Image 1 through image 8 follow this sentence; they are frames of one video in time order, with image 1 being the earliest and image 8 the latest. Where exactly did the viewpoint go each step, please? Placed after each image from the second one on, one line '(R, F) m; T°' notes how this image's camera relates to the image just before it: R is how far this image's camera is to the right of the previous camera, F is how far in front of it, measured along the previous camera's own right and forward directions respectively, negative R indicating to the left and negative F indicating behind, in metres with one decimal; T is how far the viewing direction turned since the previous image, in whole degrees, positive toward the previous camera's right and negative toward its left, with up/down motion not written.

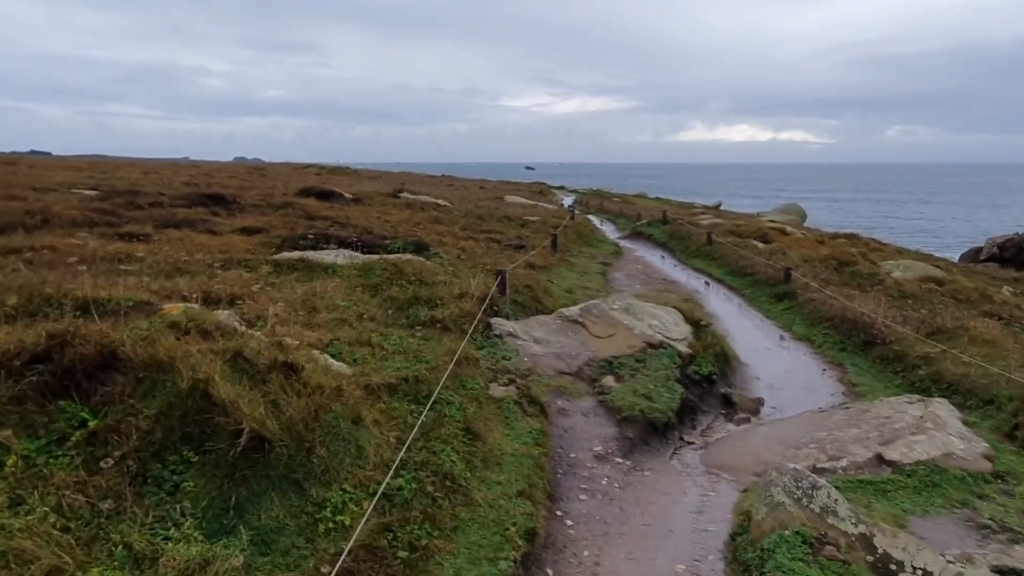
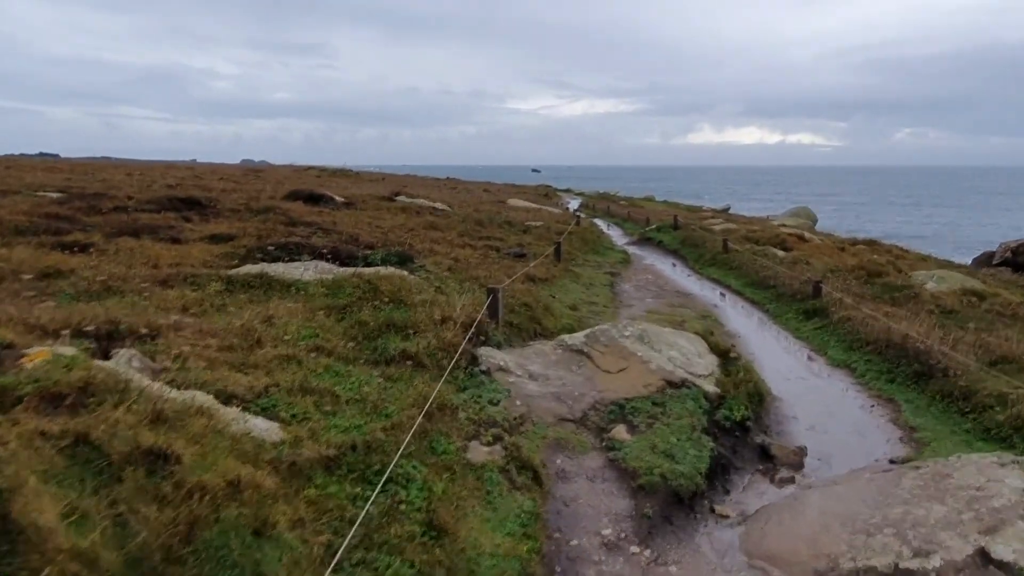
(+0.2, +2.1) m; 0°
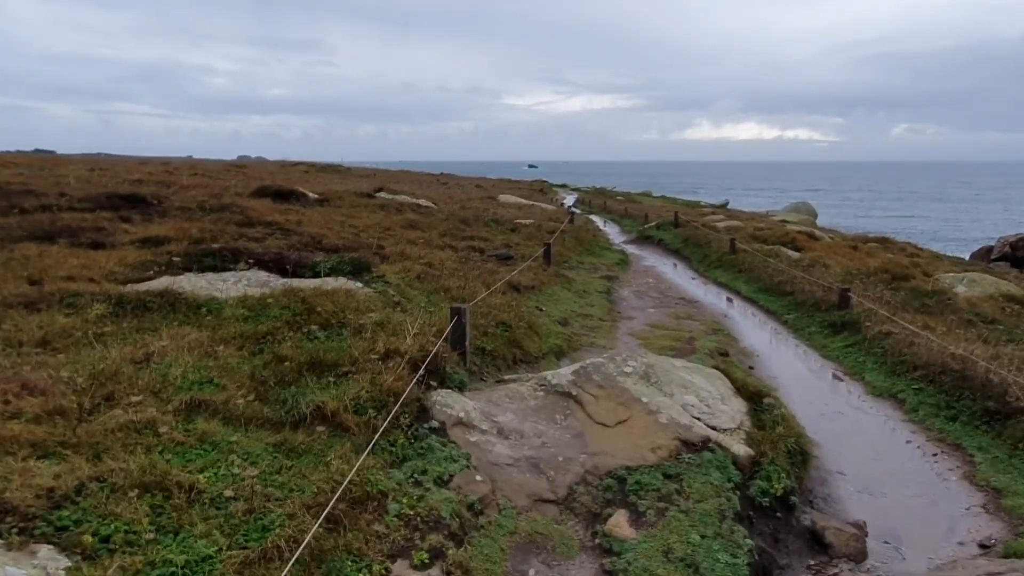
(+0.4, +2.6) m; 0°
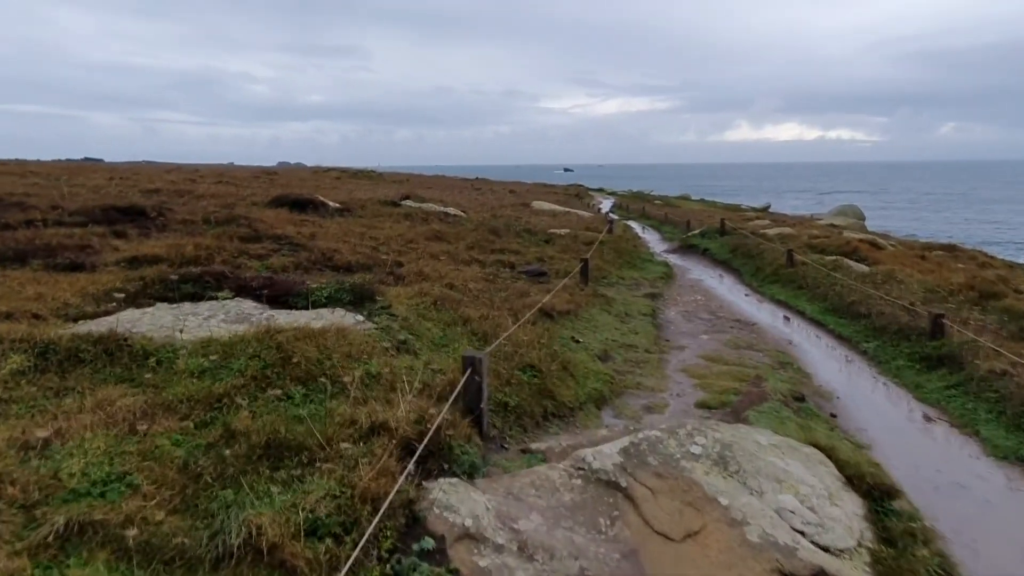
(+0.1, +2.2) m; -3°
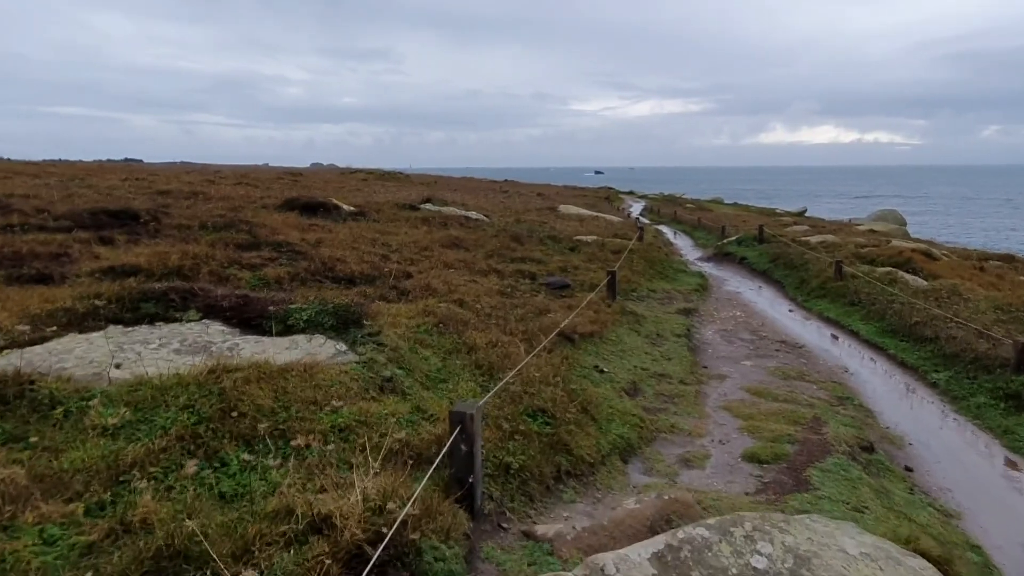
(+0.2, +1.7) m; -2°
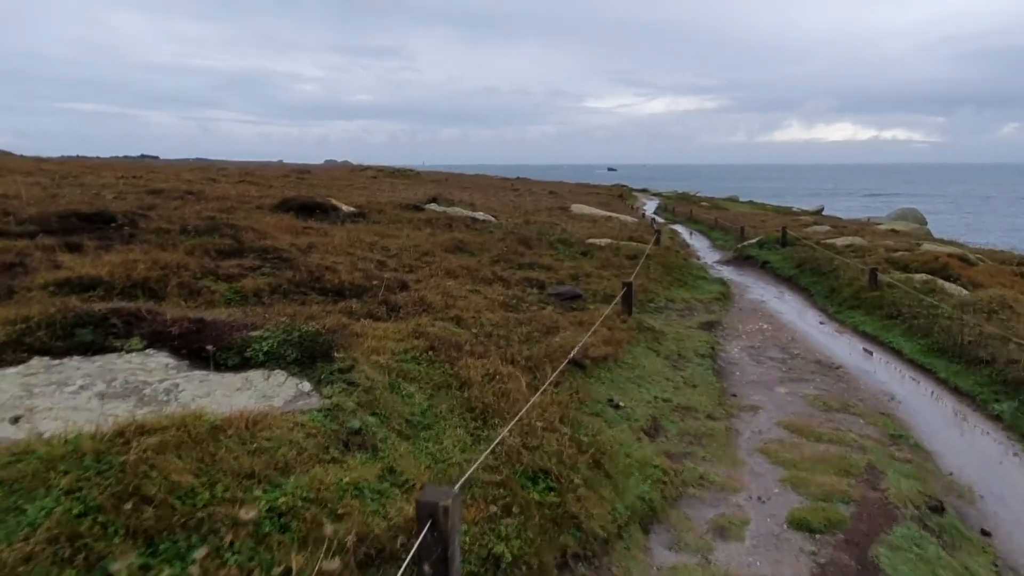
(+0.1, +1.5) m; -1°
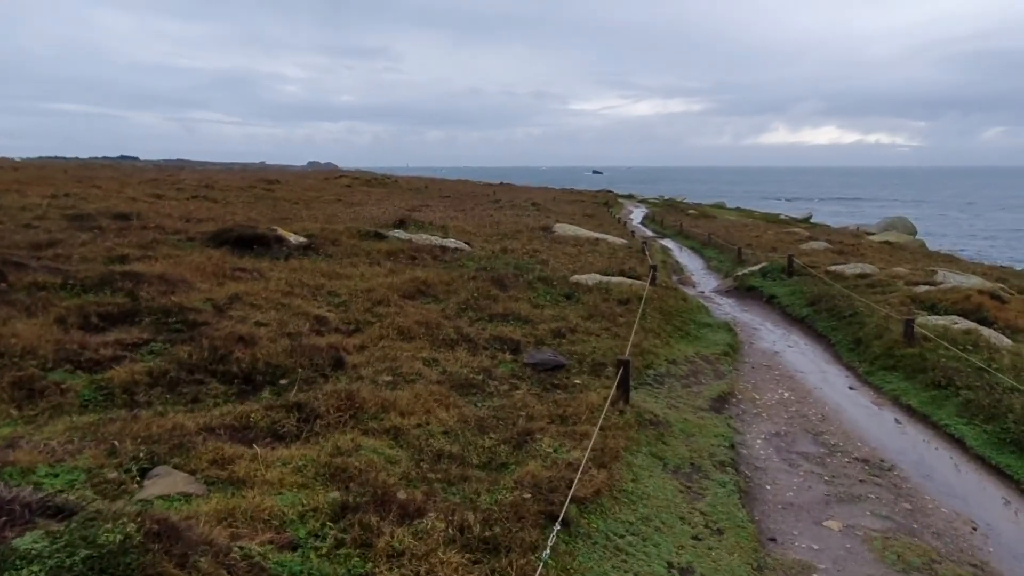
(+0.3, +3.2) m; +1°
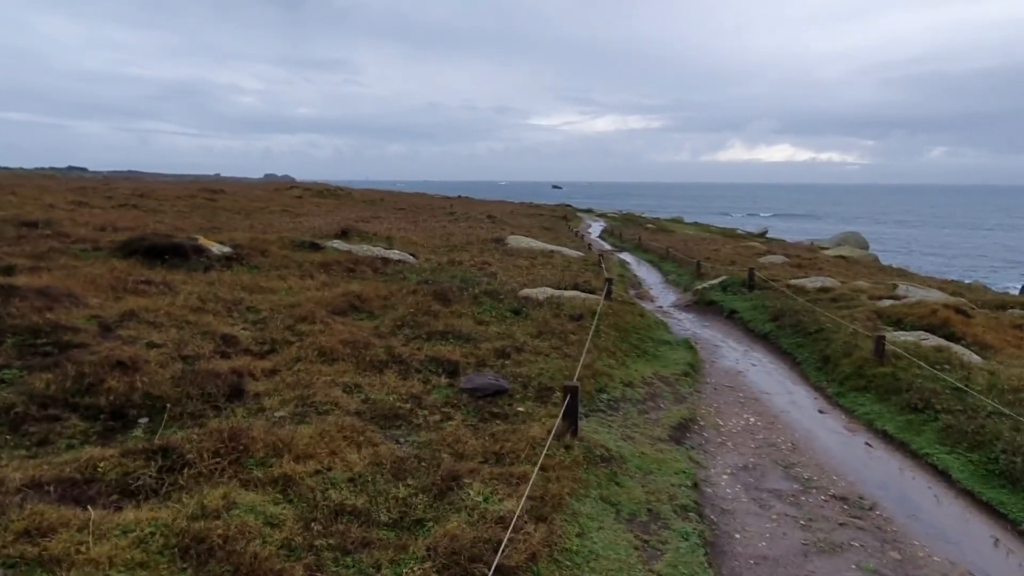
(+0.4, +1.6) m; +3°
